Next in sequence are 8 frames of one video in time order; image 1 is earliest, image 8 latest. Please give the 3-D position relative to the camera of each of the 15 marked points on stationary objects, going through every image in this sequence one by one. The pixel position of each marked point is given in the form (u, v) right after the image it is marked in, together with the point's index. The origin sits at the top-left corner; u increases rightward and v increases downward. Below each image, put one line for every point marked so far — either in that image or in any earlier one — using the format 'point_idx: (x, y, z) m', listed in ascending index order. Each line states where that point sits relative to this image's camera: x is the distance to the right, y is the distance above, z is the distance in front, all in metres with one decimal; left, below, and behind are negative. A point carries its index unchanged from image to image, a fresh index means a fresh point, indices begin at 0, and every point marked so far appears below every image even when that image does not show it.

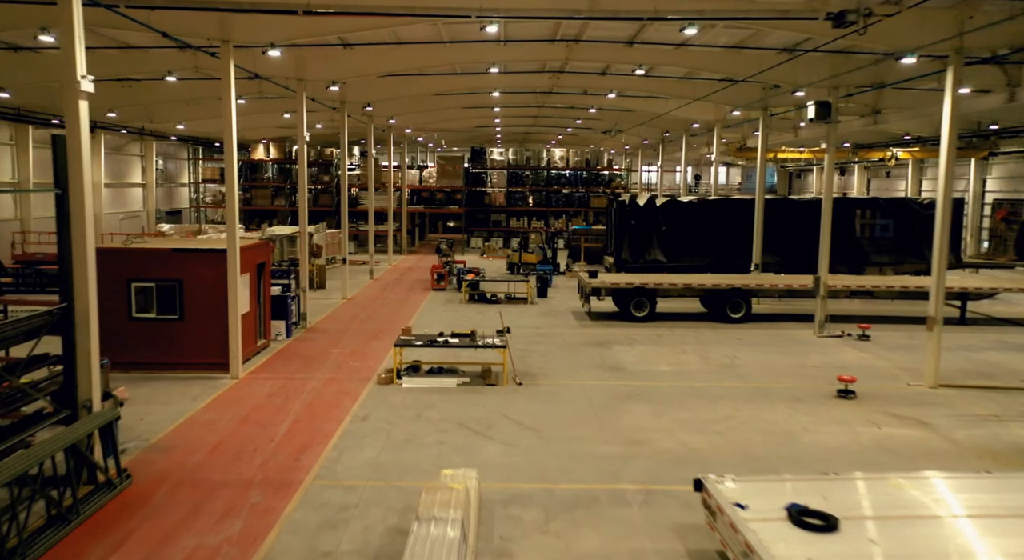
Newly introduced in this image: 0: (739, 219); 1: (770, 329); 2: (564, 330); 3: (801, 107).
0: (+6.4, +1.8, +17.7) m
1: (+5.6, -1.1, +13.5) m
2: (+1.1, -1.1, +13.5) m
3: (+7.4, +4.5, +16.0) m
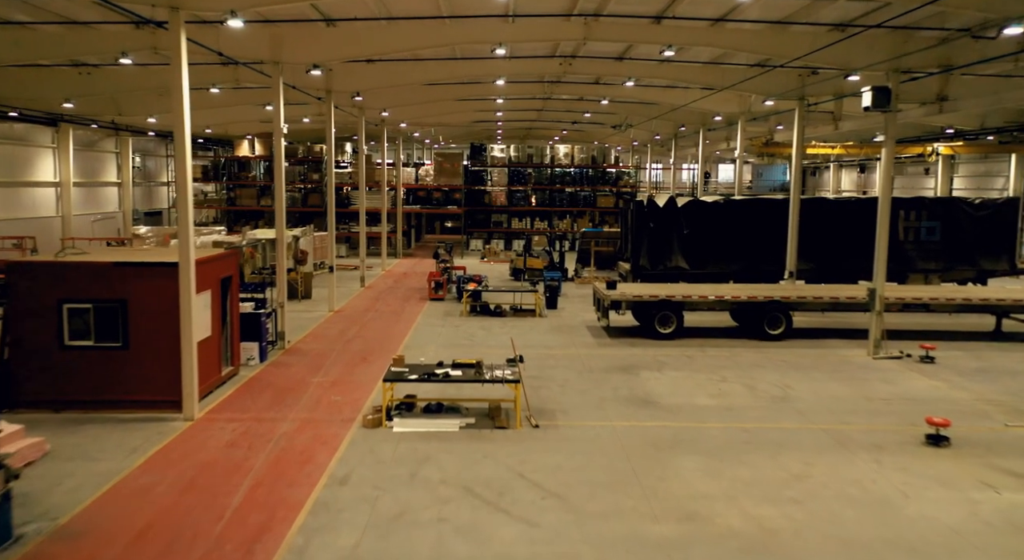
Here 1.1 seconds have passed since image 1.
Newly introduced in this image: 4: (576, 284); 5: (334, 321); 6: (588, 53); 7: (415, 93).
0: (+6.5, +1.5, +16.0) m
1: (+5.7, -1.3, +11.8) m
2: (+1.3, -1.3, +11.8) m
3: (+7.6, +4.2, +14.3) m
4: (+1.9, -0.2, +18.6) m
5: (-4.0, -1.0, +14.1) m
6: (+1.8, +5.4, +14.8) m
7: (-2.8, +5.5, +18.3) m
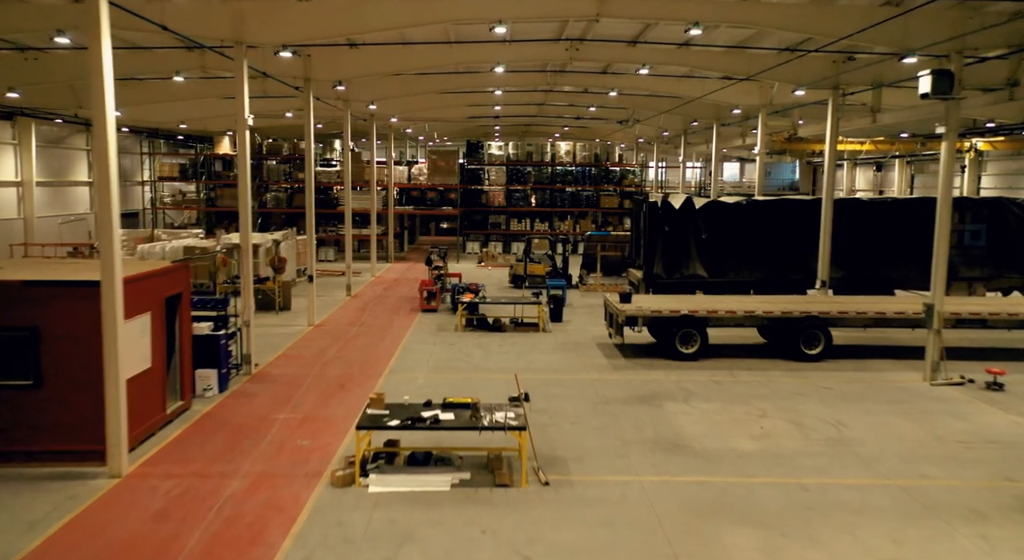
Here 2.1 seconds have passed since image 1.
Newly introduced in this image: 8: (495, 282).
0: (+6.5, +1.3, +14.5) m
1: (+5.8, -1.5, +10.3) m
2: (+1.3, -1.5, +10.2) m
3: (+7.6, +4.0, +12.8) m
4: (+1.9, -0.4, +17.1) m
5: (-4.0, -1.2, +12.5) m
6: (+1.8, +5.2, +13.3) m
7: (-2.8, +5.2, +16.8) m
8: (-0.5, -0.1, +19.6) m
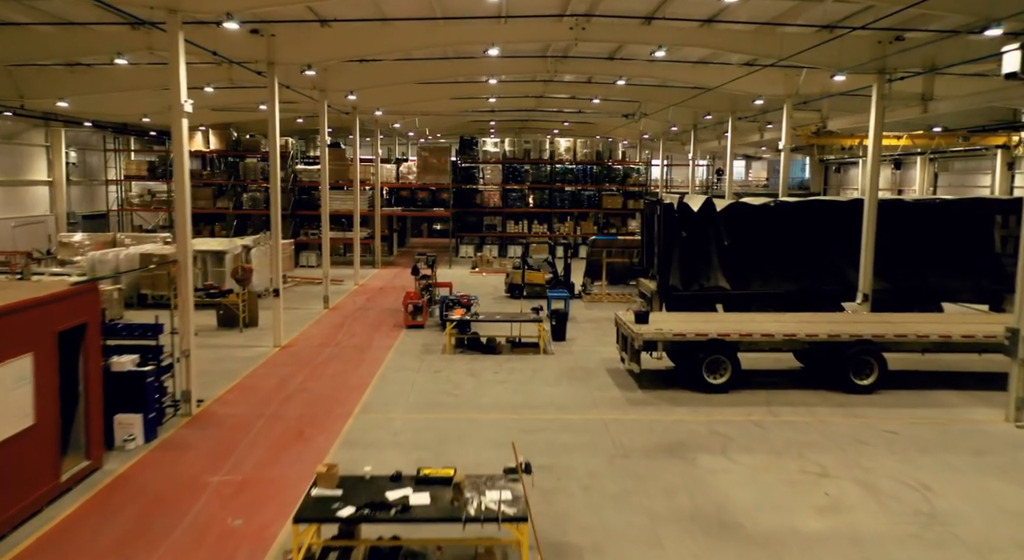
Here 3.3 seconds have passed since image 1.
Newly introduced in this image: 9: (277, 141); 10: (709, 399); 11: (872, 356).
0: (+6.4, +1.1, +12.8) m
1: (+5.7, -1.8, +8.6) m
2: (+1.3, -1.8, +8.5) m
3: (+7.5, +3.8, +11.1) m
4: (+1.8, -0.7, +15.4) m
5: (-4.1, -1.5, +10.8) m
6: (+1.7, +4.9, +11.5) m
7: (-2.9, +5.0, +15.0) m
8: (-0.6, -0.4, +17.9) m
9: (-4.4, +2.6, +11.8) m
10: (+2.9, -1.7, +9.2) m
11: (+5.3, -1.1, +9.3) m
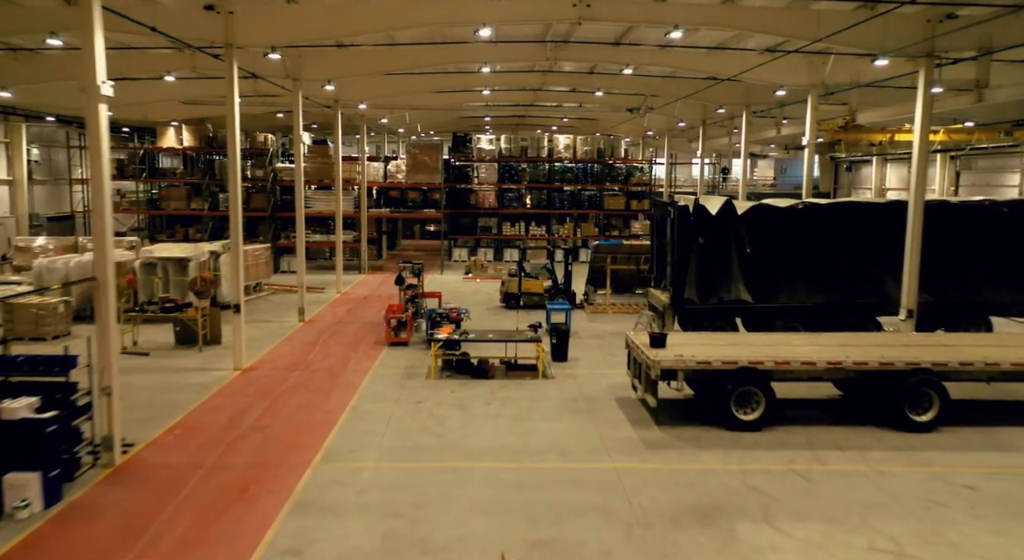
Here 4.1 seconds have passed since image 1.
0: (+6.3, +0.9, +11.4) m
1: (+5.6, -2.0, +7.2) m
2: (+1.2, -2.0, +7.1) m
3: (+7.4, +3.6, +9.7) m
4: (+1.7, -0.9, +13.9) m
5: (-4.1, -1.7, +9.3) m
6: (+1.7, +4.7, +10.1) m
7: (-3.0, +4.8, +13.5) m
8: (-0.7, -0.6, +16.4) m
9: (-4.5, +2.4, +10.3) m
10: (+2.8, -2.0, +7.7) m
11: (+5.2, -1.3, +7.8) m
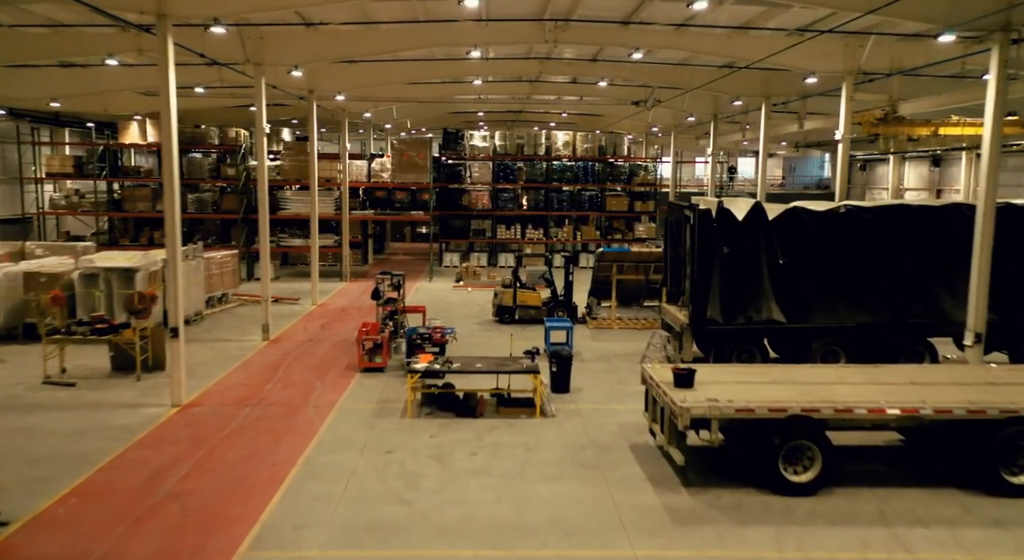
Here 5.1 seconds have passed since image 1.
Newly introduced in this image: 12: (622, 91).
0: (+6.2, +0.6, +9.7) m
1: (+5.5, -2.3, +5.5) m
2: (+1.1, -2.3, +5.4) m
3: (+7.3, +3.3, +8.1) m
4: (+1.6, -1.1, +12.3) m
5: (-4.2, -1.9, +7.6) m
6: (+1.5, +4.4, +8.4) m
7: (-3.2, +4.5, +11.9) m
8: (-0.9, -0.8, +14.8) m
9: (-4.6, +2.2, +8.6) m
10: (+2.7, -2.2, +6.1) m
11: (+5.2, -1.6, +6.2) m
12: (+3.1, +5.3, +17.8) m
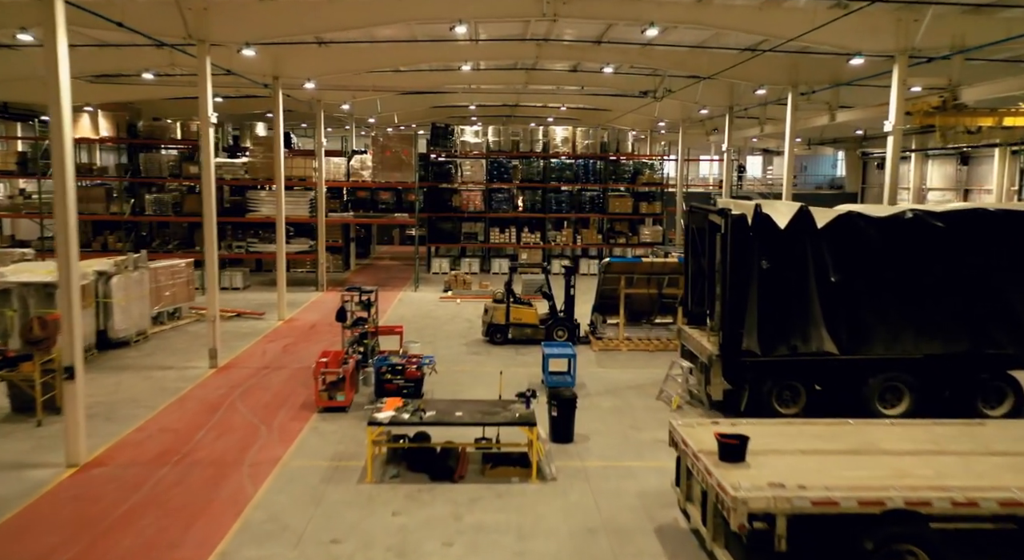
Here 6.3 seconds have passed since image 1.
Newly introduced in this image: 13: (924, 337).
0: (+6.1, +0.3, +8.0) m
1: (+5.4, -2.5, +3.7) m
2: (+1.0, -2.6, +3.6) m
3: (+7.2, +3.0, +6.3) m
4: (+1.5, -1.4, +10.5) m
5: (-4.4, -2.2, +5.8) m
6: (+1.4, +4.2, +6.6) m
7: (-3.3, +4.2, +10.0) m
8: (-1.0, -1.1, +12.9) m
9: (-4.7, +1.9, +6.7) m
10: (+2.6, -2.5, +4.3) m
11: (+5.0, -1.9, +4.4) m
12: (+3.0, +5.1, +16.0) m
13: (+5.2, -0.7, +7.8) m
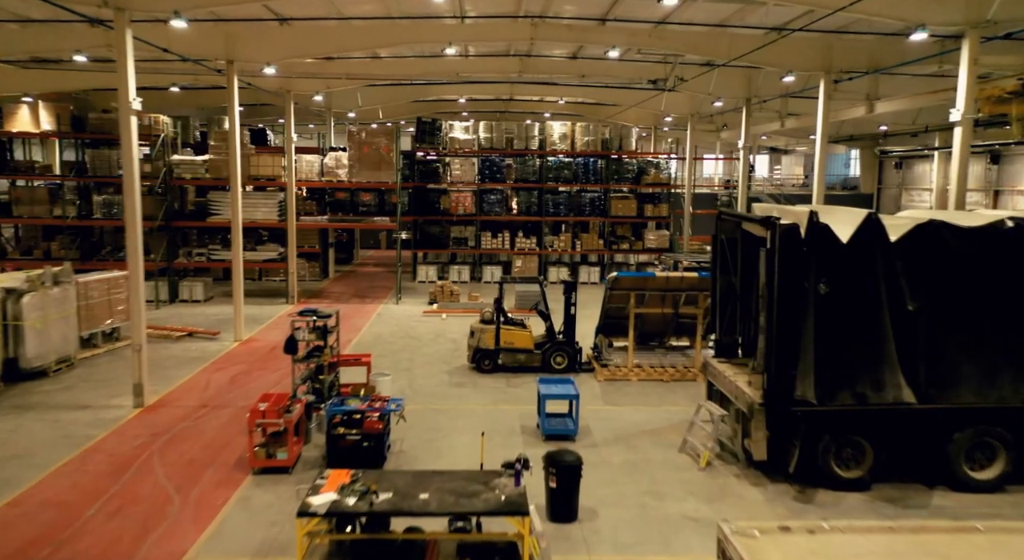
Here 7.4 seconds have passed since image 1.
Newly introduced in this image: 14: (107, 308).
0: (+6.0, +0.1, +6.2) m
1: (+5.3, -2.8, +2.0) m
2: (+0.9, -2.8, +1.8) m
3: (+7.1, +2.8, +4.5) m
4: (+1.3, -1.7, +8.7) m
5: (-4.5, -2.5, +4.0) m
6: (+1.3, +3.9, +4.8) m
7: (-3.4, +4.0, +8.2) m
8: (-1.2, -1.4, +11.1) m
9: (-4.9, +1.6, +5.0) m
10: (+2.5, -2.8, +2.5) m
11: (+4.9, -2.1, +2.7) m
12: (+2.8, +4.8, +14.2) m
13: (+5.1, -1.0, +6.1) m
14: (-7.3, -0.5, +11.3) m
